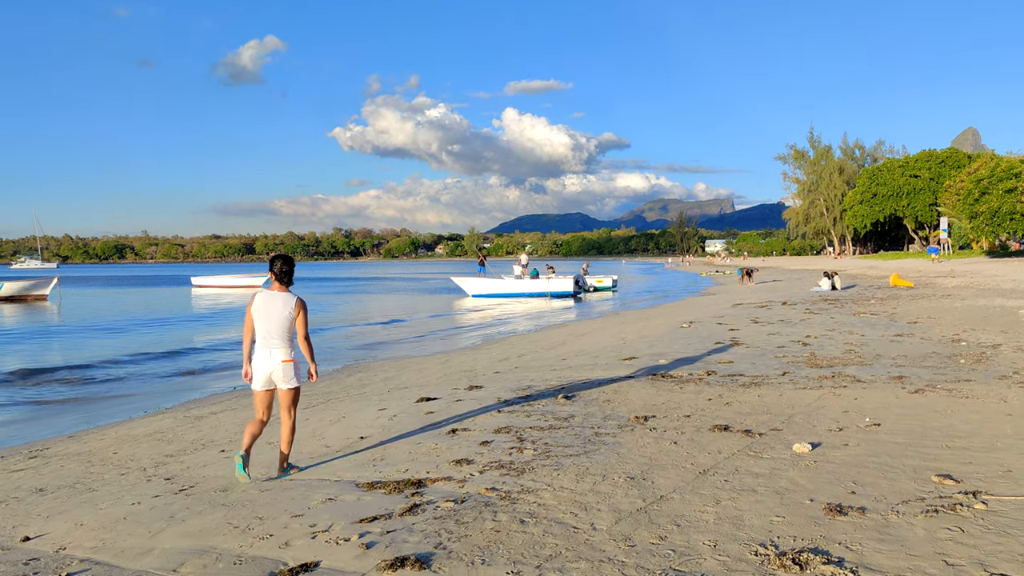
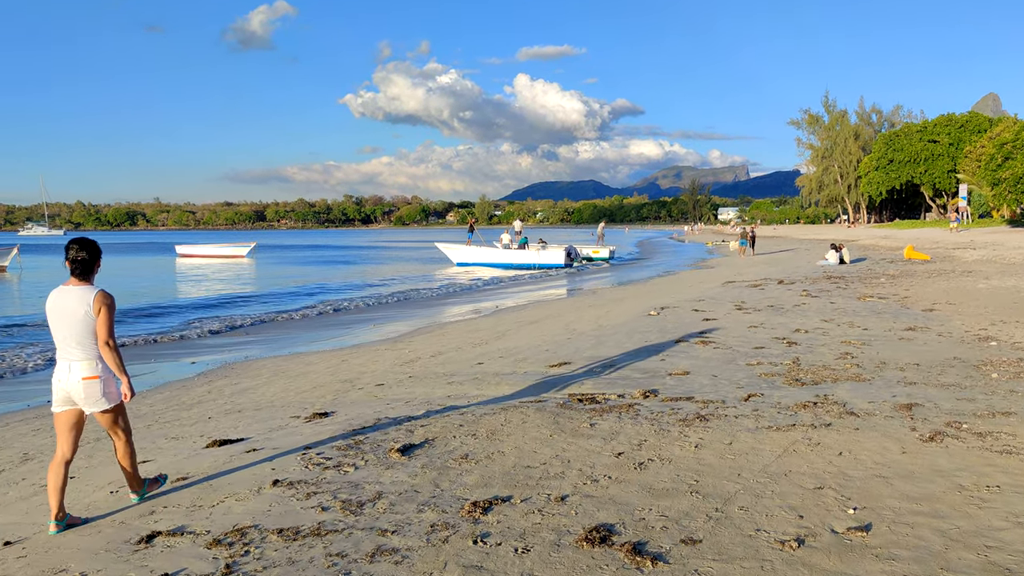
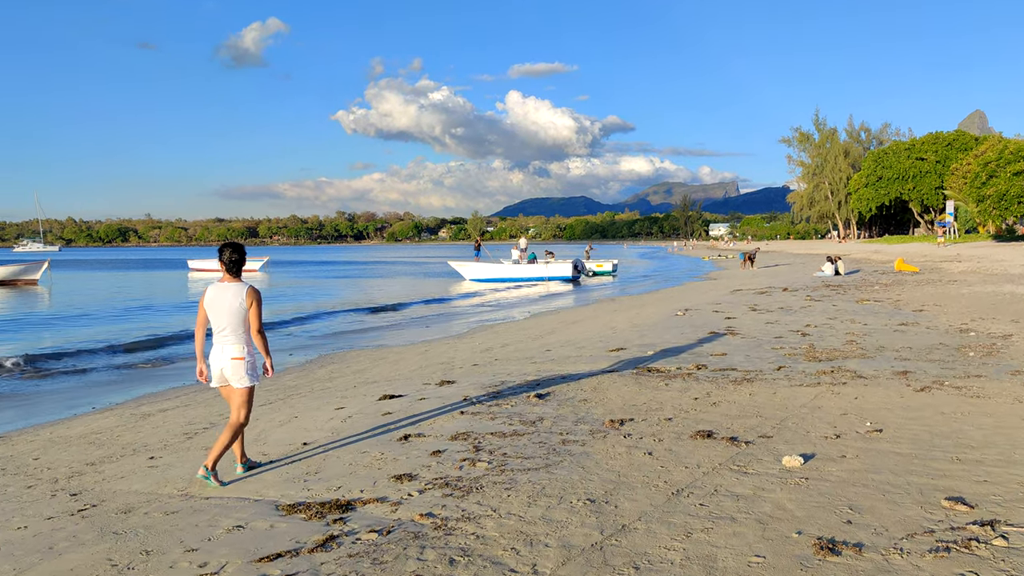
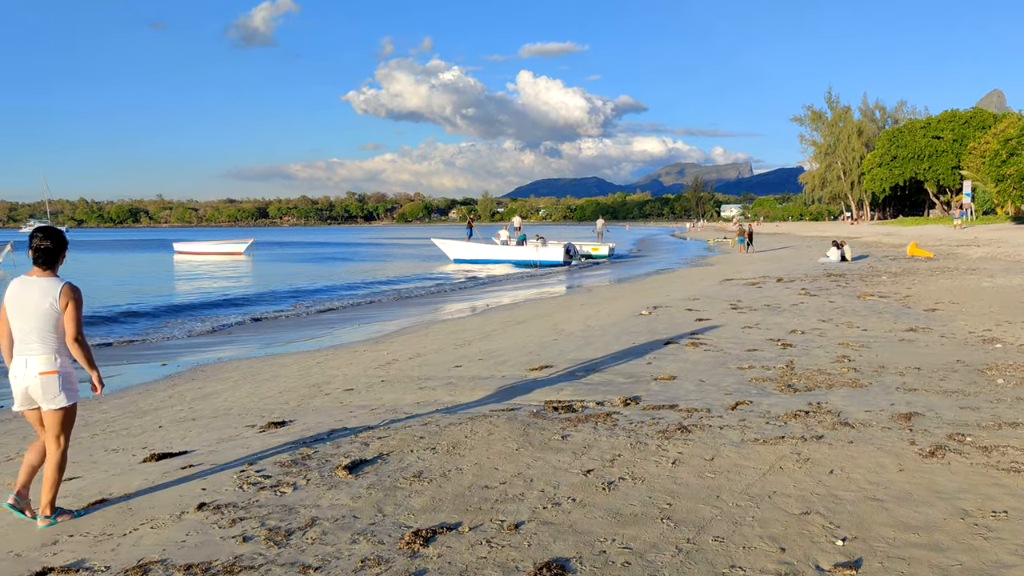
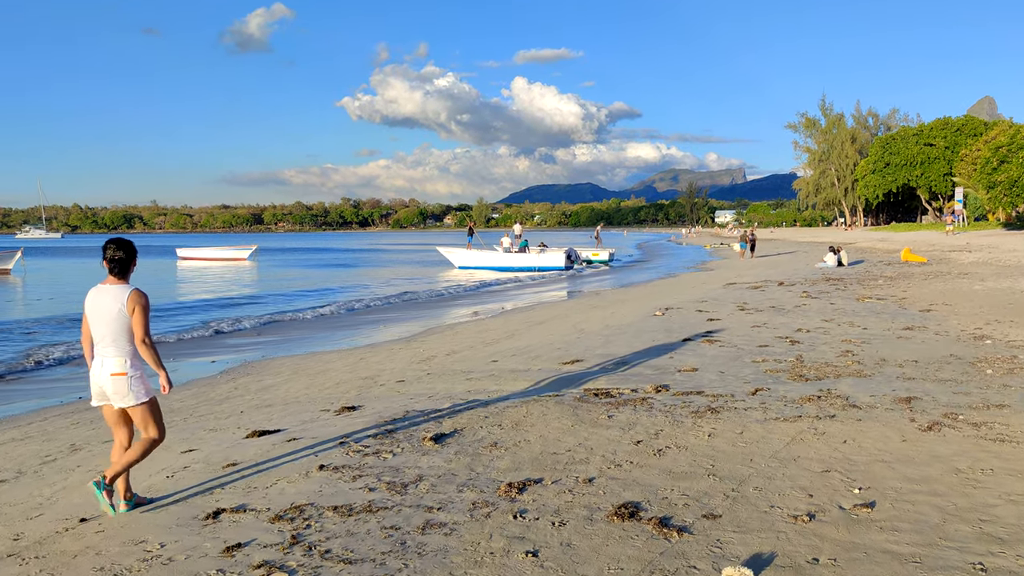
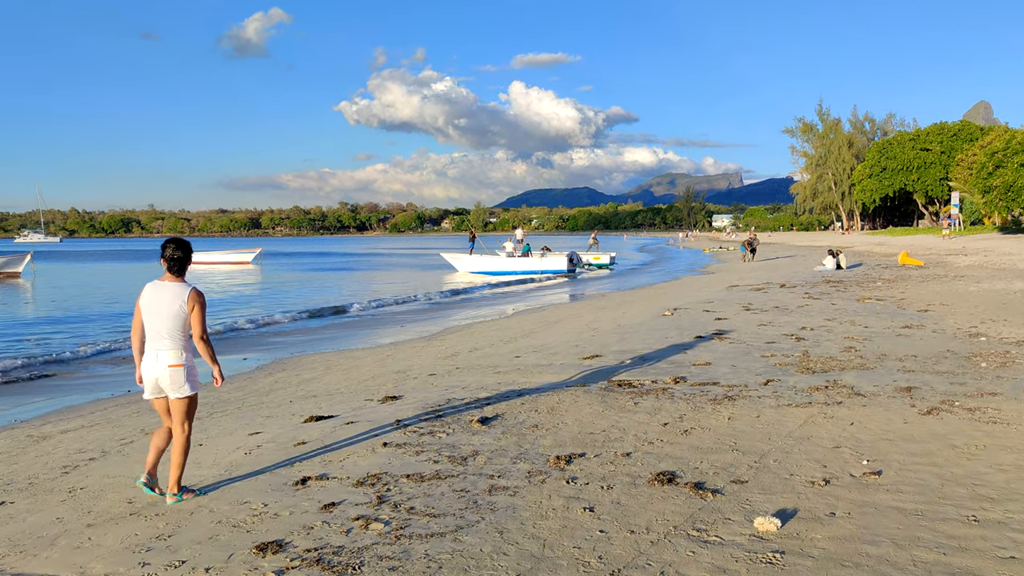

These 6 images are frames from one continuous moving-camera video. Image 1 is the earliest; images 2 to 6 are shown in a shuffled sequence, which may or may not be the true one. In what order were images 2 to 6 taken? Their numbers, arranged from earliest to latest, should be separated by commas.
3, 6, 5, 2, 4
